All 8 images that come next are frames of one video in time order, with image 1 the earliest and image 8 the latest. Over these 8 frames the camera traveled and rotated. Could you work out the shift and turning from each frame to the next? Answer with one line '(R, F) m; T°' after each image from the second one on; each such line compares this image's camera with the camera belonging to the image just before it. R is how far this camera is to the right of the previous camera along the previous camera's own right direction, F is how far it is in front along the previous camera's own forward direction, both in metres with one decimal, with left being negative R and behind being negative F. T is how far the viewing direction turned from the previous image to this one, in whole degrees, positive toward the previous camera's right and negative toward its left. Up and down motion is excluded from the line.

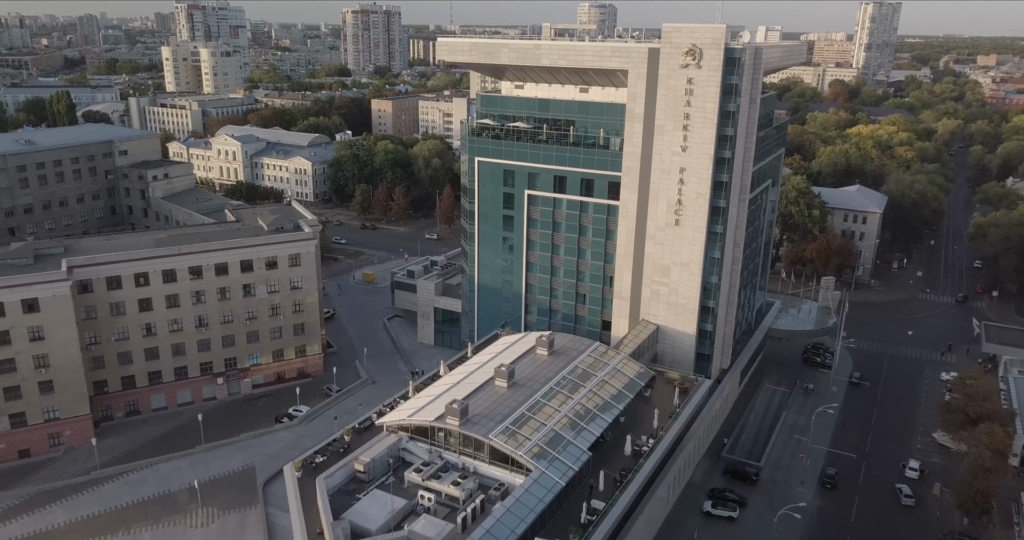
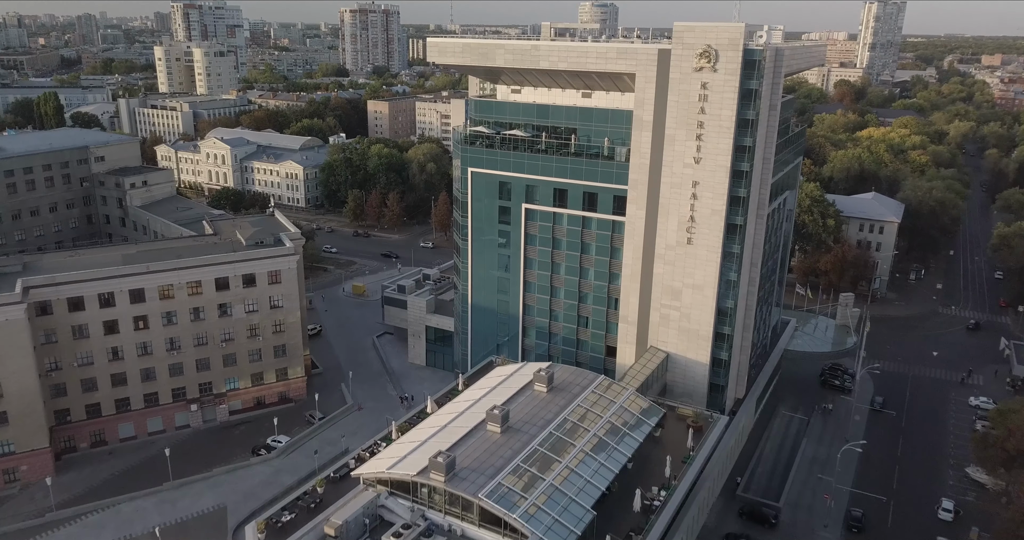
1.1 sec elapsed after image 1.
(+0.3, +4.3) m; 0°
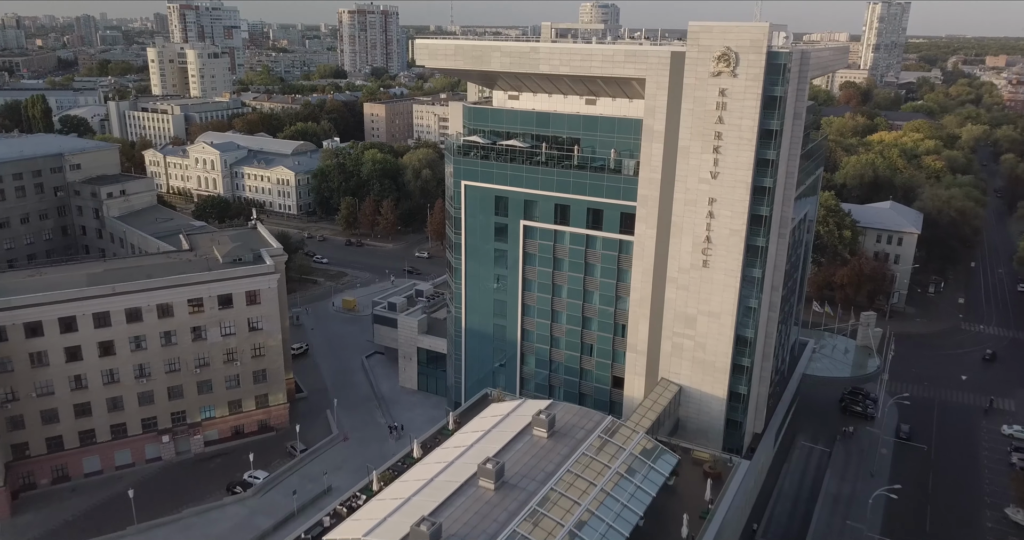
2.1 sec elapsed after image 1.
(+0.2, +4.1) m; 0°
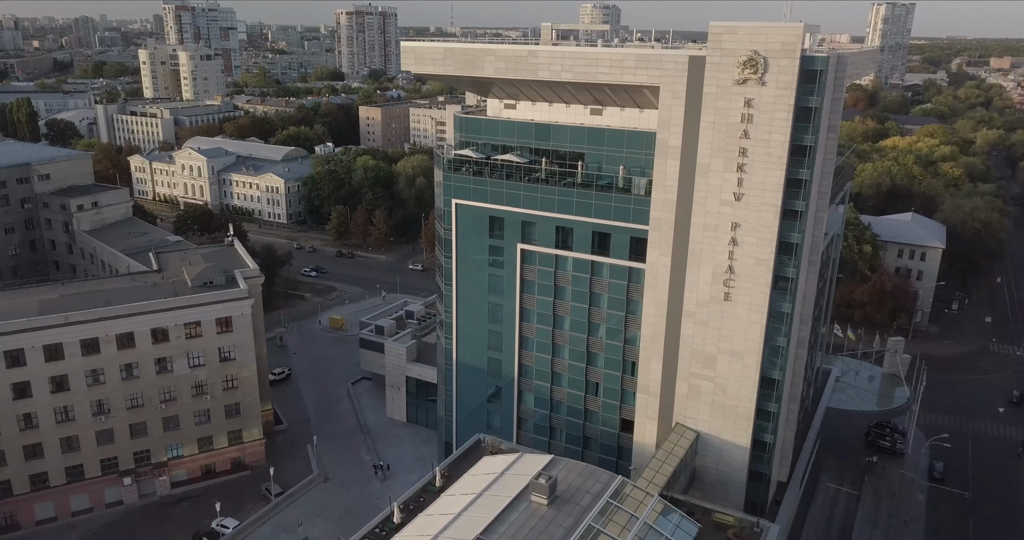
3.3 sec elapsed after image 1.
(+0.2, +4.6) m; 0°
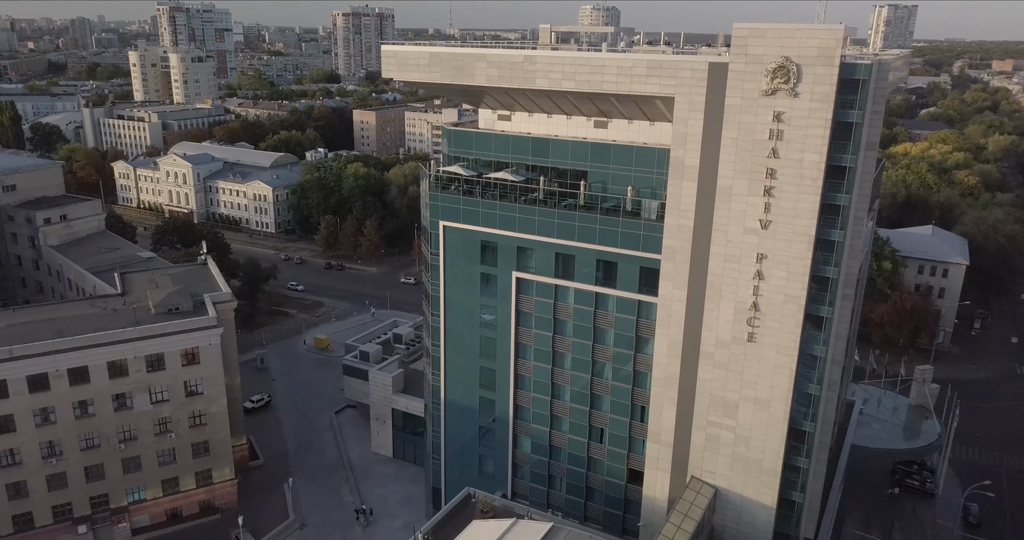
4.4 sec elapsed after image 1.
(+0.2, +4.2) m; 0°
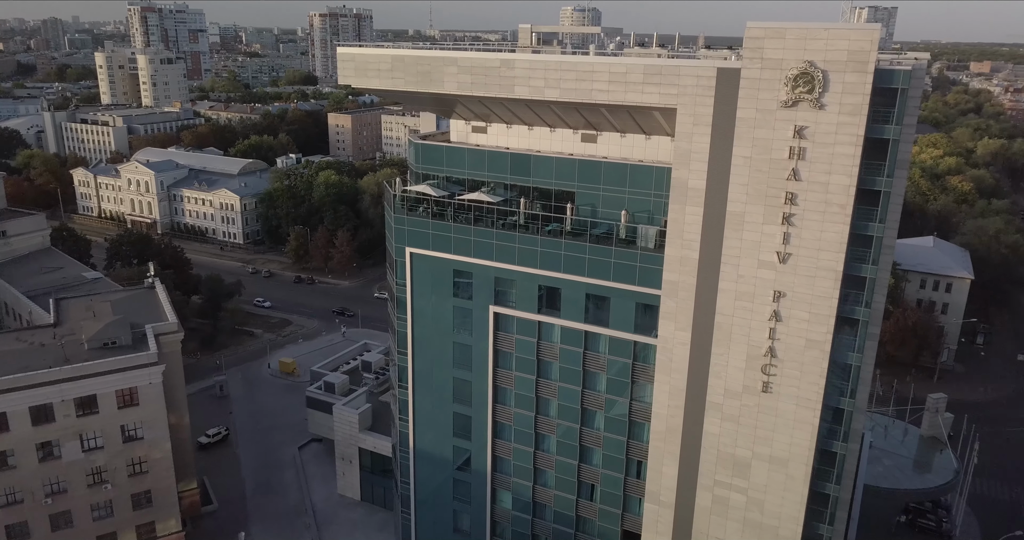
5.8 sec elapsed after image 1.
(+0.3, +4.4) m; +1°
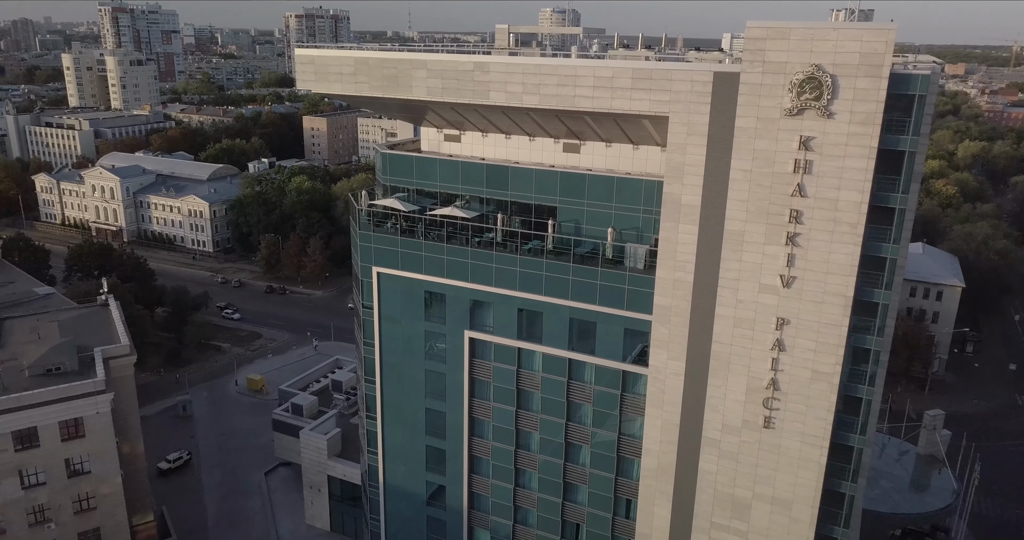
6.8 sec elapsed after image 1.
(+0.2, +2.5) m; +2°
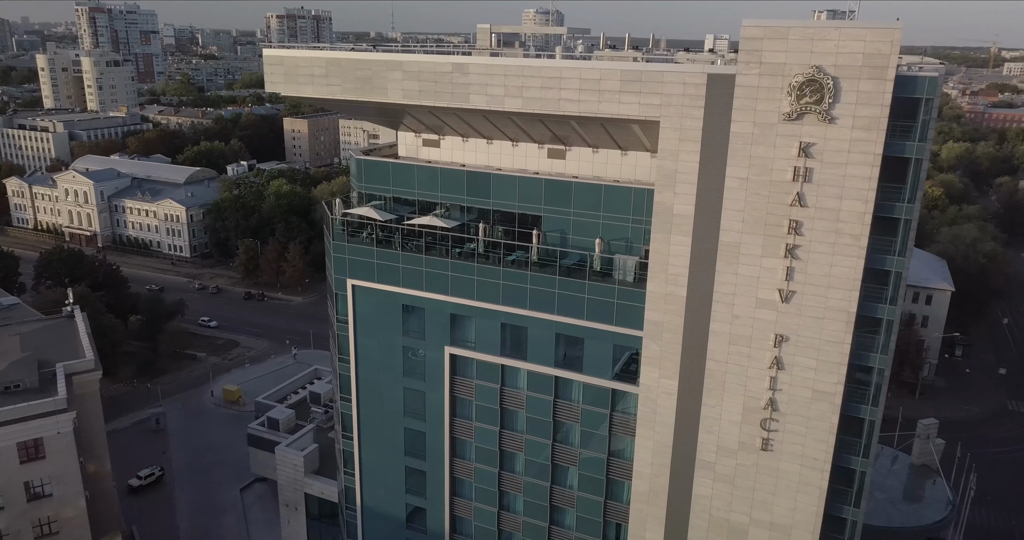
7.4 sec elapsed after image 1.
(+0.1, +1.4) m; +1°
